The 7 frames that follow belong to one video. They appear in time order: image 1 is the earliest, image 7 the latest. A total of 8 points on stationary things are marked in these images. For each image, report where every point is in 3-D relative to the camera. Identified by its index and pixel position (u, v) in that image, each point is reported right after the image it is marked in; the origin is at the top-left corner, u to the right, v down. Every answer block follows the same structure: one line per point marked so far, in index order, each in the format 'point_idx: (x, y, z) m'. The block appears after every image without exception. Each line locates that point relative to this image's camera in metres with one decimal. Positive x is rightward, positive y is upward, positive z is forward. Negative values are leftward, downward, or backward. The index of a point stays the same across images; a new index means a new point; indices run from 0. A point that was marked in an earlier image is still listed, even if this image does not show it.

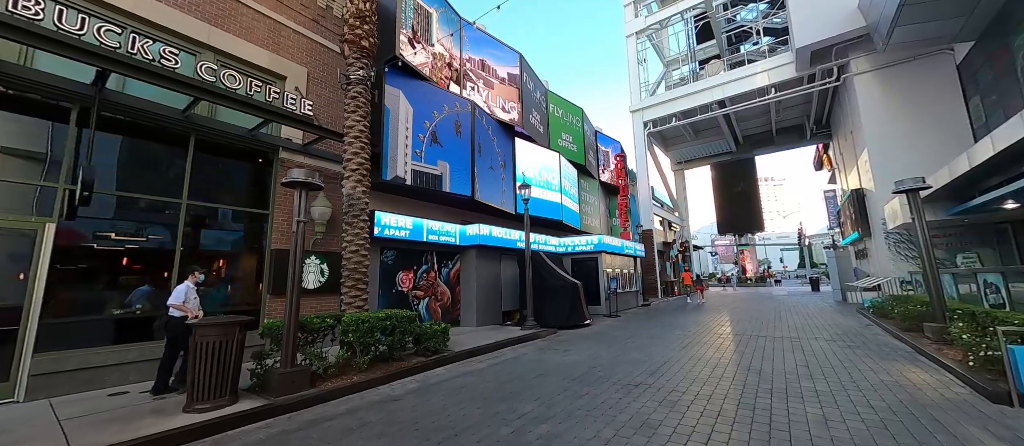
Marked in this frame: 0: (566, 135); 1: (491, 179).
0: (+2.3, +3.9, +16.0) m
1: (-0.7, +1.3, +10.8) m
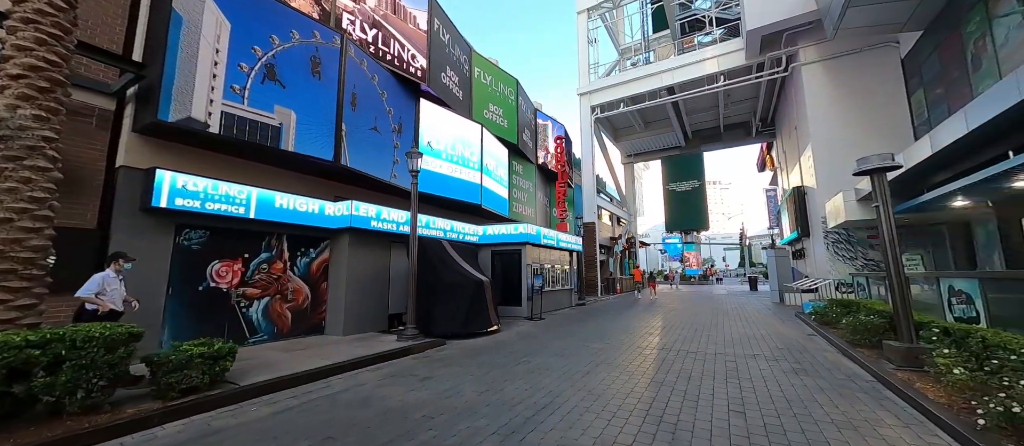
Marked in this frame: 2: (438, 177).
0: (-0.7, +4.4, +13.7) m
1: (-3.2, +1.8, +8.3) m
2: (-2.1, +1.3, +10.4) m
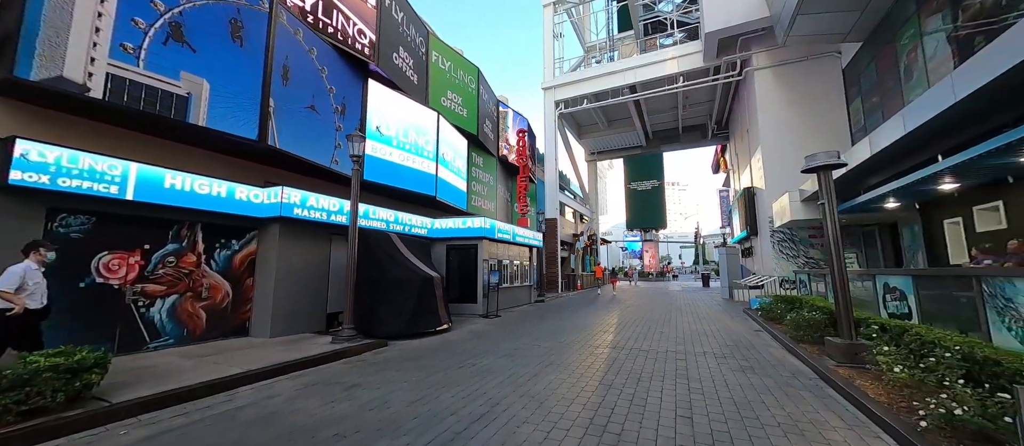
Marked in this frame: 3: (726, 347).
0: (-2.1, +4.6, +13.1) m
1: (-4.2, +2.0, +7.5) m
2: (-3.3, +1.5, +9.7) m
3: (+4.0, -2.3, +6.8) m
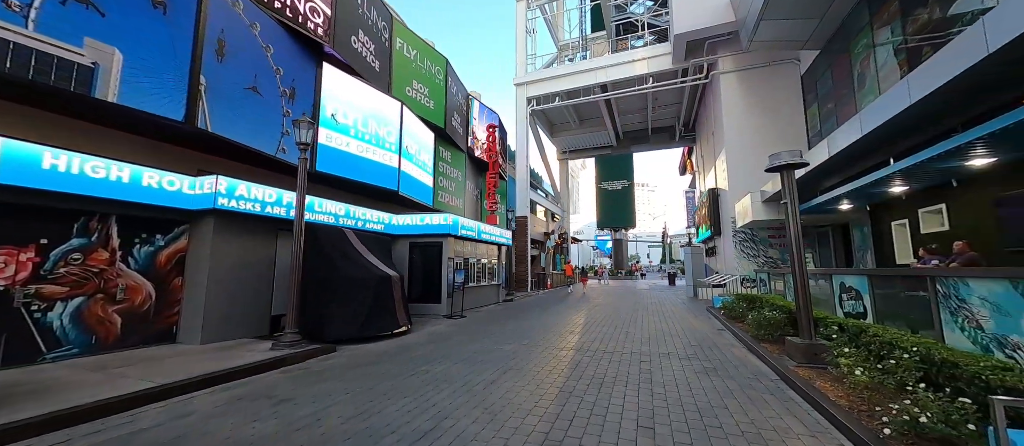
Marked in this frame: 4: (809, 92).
0: (-3.2, +4.7, +12.5) m
1: (-4.9, +2.1, +6.8) m
2: (-4.2, +1.7, +9.0) m
3: (+3.3, -2.3, +6.7) m
4: (+12.1, +5.4, +14.9) m
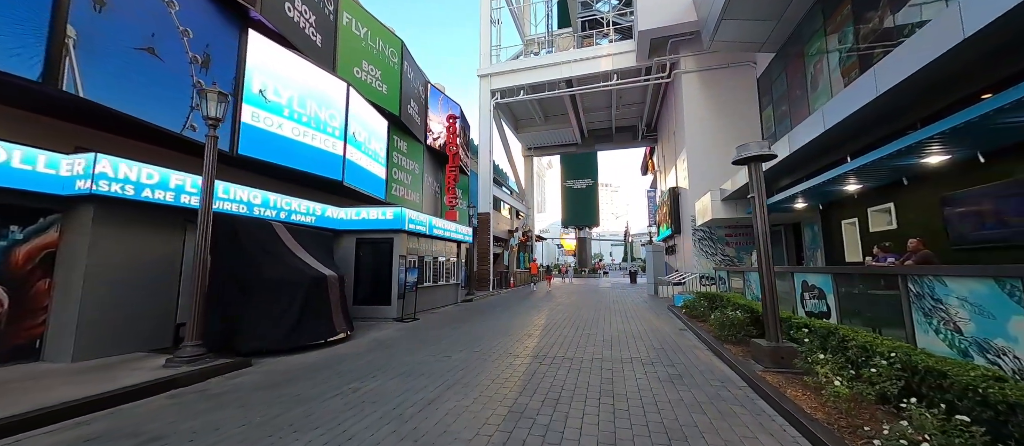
0: (-4.5, +4.9, +11.5) m
1: (-5.6, +2.3, +5.6) m
2: (-5.2, +1.8, +7.9) m
3: (+2.4, -2.2, +6.3) m
4: (+10.6, +5.4, +15.2) m
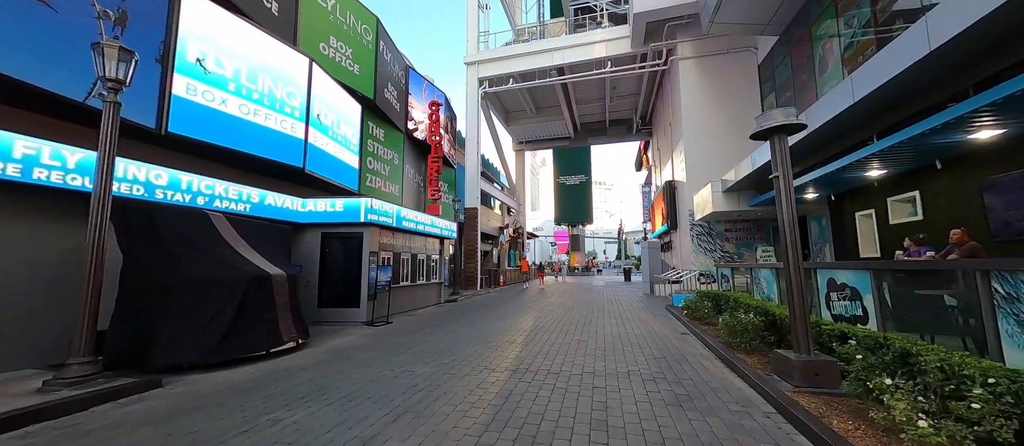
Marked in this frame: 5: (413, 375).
0: (-4.9, +5.1, +10.4) m
1: (-6.0, +2.5, +4.5) m
2: (-5.6, +2.0, +6.8) m
3: (+2.1, -2.0, +5.4) m
4: (+10.1, +5.6, +14.4) m
5: (-1.3, -2.0, +4.9) m
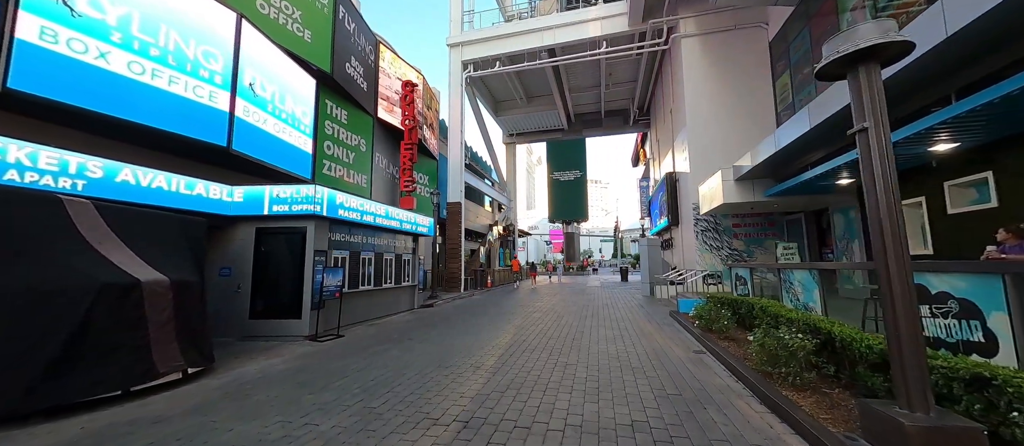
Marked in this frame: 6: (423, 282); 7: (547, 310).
0: (-5.5, +5.2, +8.7) m
1: (-6.5, +2.6, +2.8) m
2: (-6.1, +2.1, +5.2) m
3: (+1.6, -1.9, +3.8) m
4: (+9.5, +5.8, +12.9) m
5: (-1.8, -1.9, +3.3) m
6: (-3.2, -2.1, +13.1) m
7: (+1.1, -2.8, +11.5) m
